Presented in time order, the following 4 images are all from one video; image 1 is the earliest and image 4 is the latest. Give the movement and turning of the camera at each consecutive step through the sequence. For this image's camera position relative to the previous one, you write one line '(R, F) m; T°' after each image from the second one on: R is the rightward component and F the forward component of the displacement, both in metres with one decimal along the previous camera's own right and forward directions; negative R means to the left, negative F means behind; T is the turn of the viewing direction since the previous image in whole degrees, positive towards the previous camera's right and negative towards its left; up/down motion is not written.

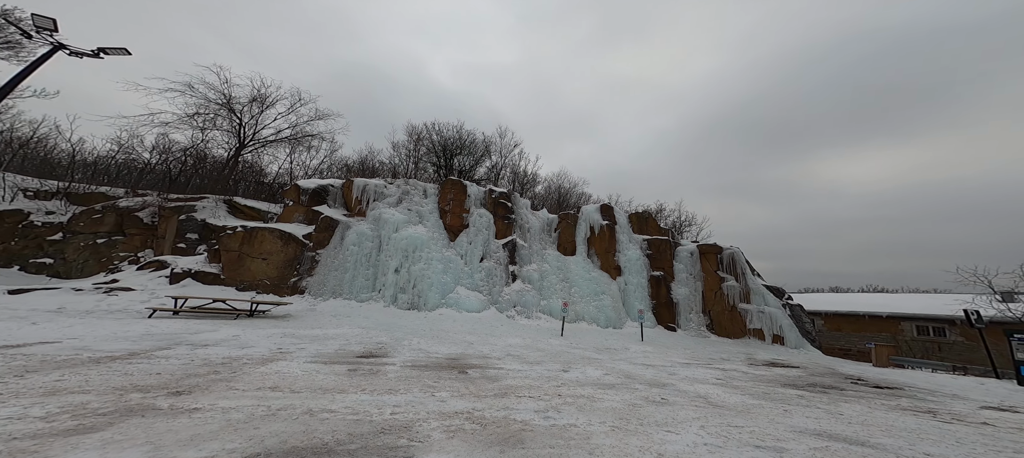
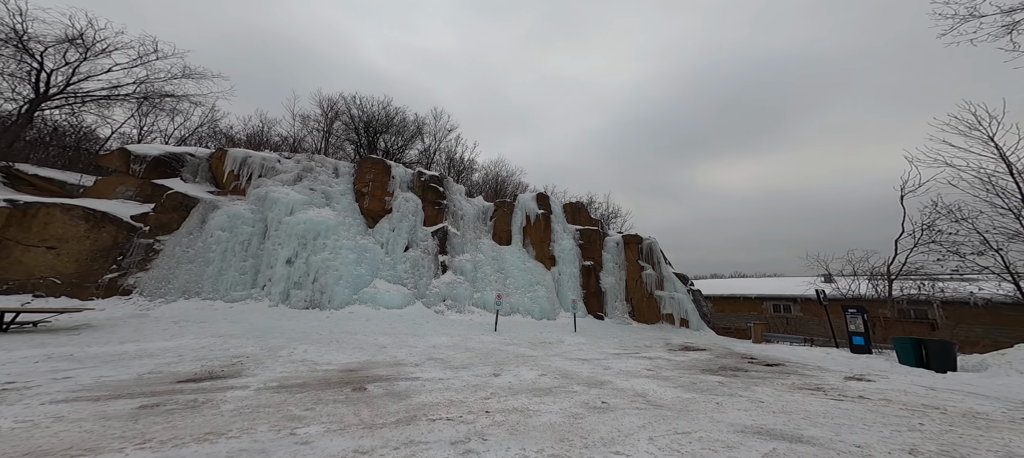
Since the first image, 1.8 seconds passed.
(+0.2, +1.2) m; +10°
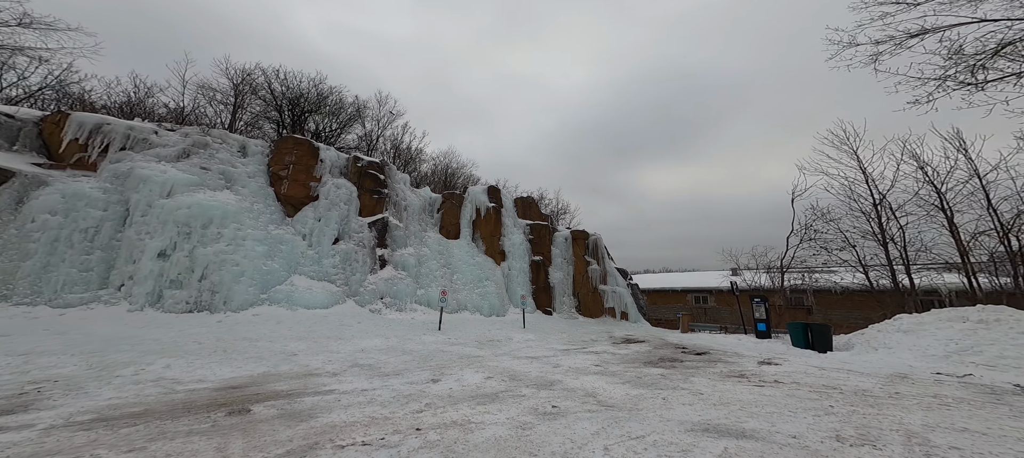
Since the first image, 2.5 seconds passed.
(+0.1, +0.7) m; +8°
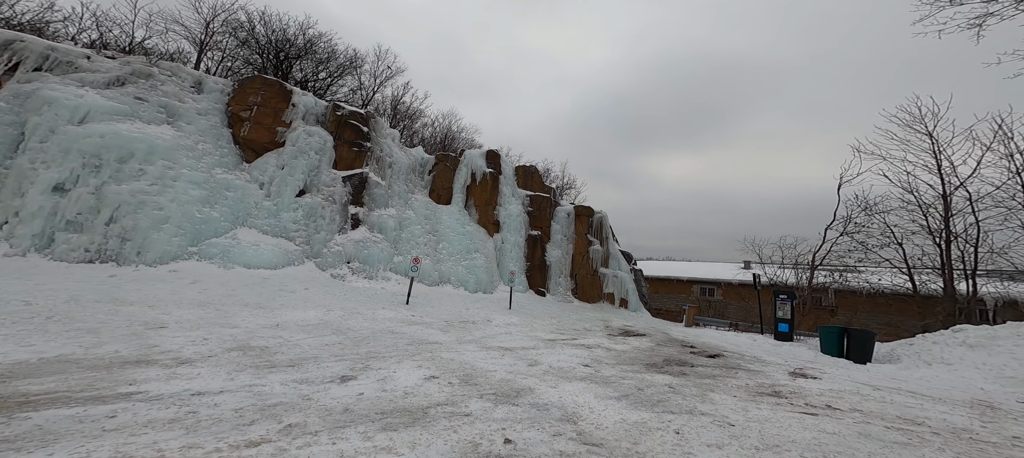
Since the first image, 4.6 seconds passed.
(+0.6, +2.1) m; -1°
